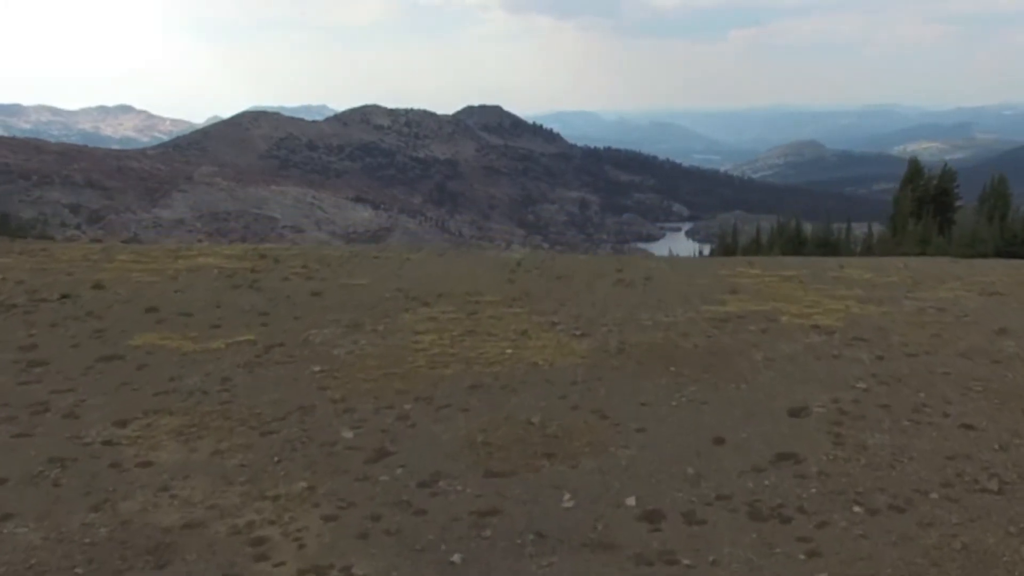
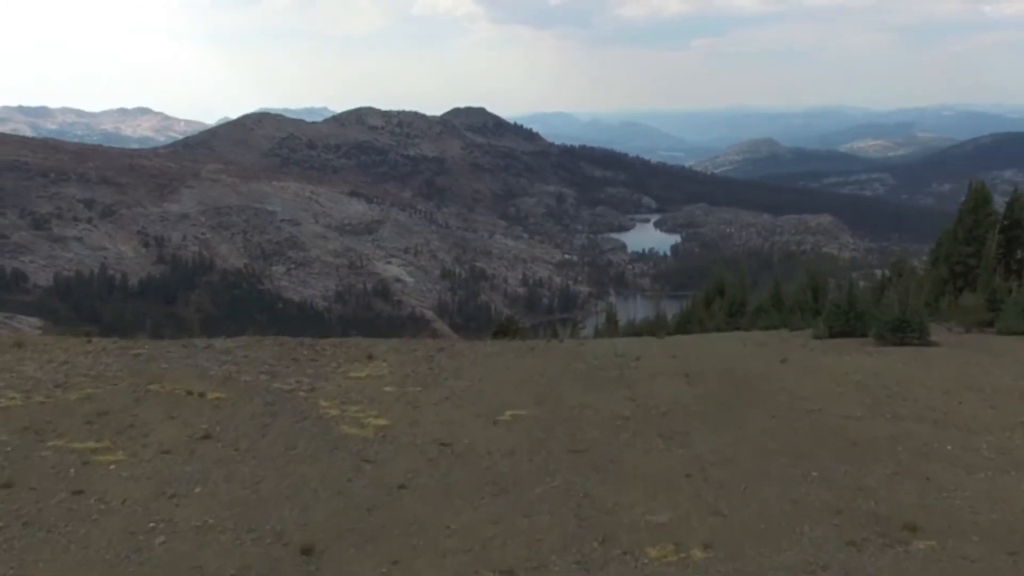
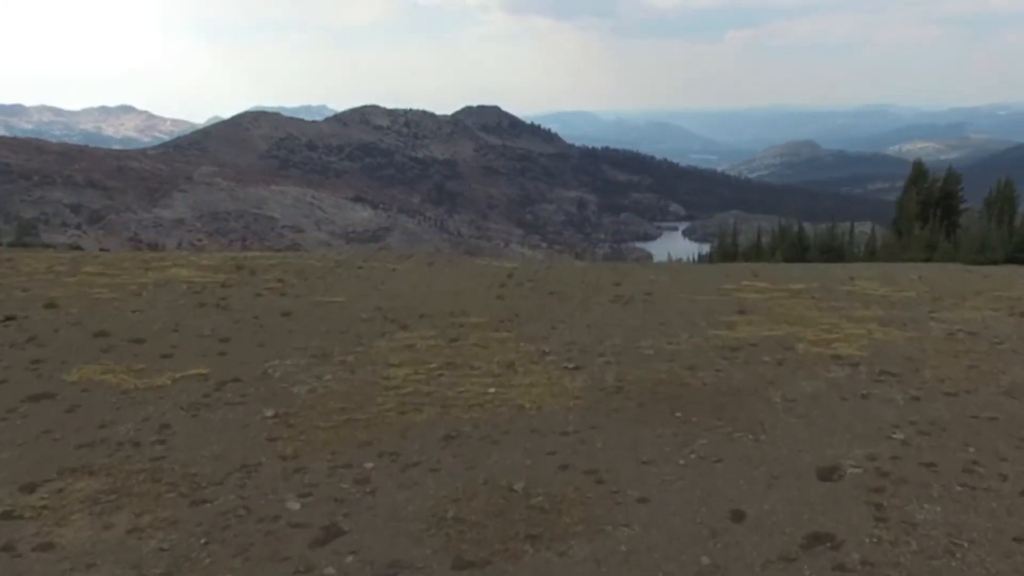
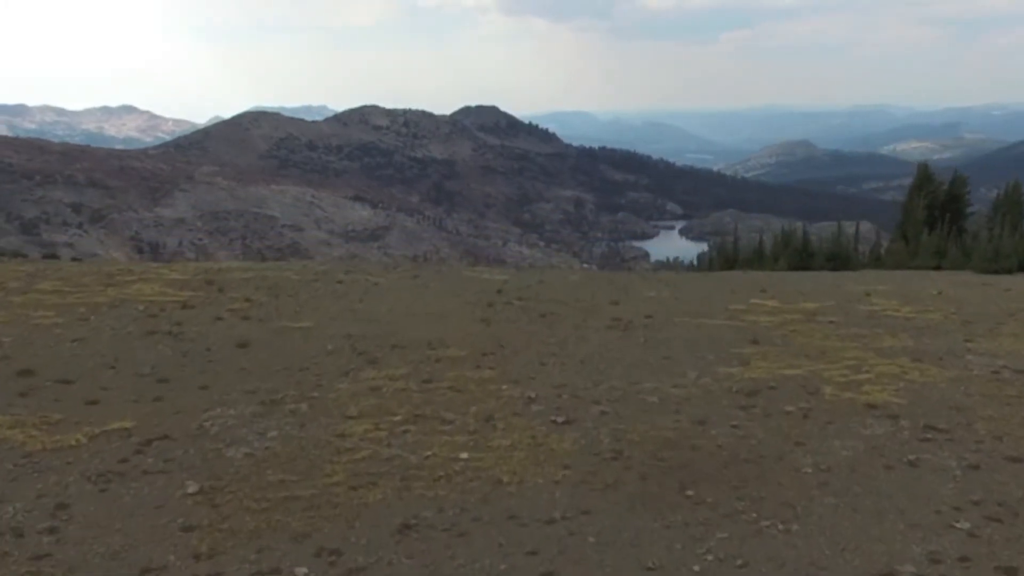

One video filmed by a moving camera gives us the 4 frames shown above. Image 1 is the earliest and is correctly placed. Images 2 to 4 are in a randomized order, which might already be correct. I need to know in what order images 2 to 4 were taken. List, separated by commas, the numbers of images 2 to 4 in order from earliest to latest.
3, 4, 2
